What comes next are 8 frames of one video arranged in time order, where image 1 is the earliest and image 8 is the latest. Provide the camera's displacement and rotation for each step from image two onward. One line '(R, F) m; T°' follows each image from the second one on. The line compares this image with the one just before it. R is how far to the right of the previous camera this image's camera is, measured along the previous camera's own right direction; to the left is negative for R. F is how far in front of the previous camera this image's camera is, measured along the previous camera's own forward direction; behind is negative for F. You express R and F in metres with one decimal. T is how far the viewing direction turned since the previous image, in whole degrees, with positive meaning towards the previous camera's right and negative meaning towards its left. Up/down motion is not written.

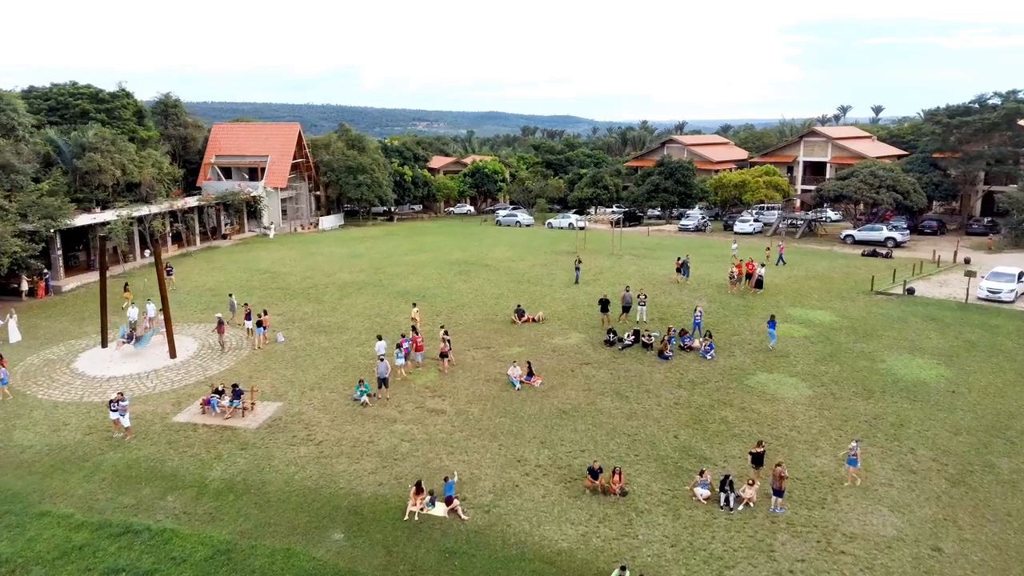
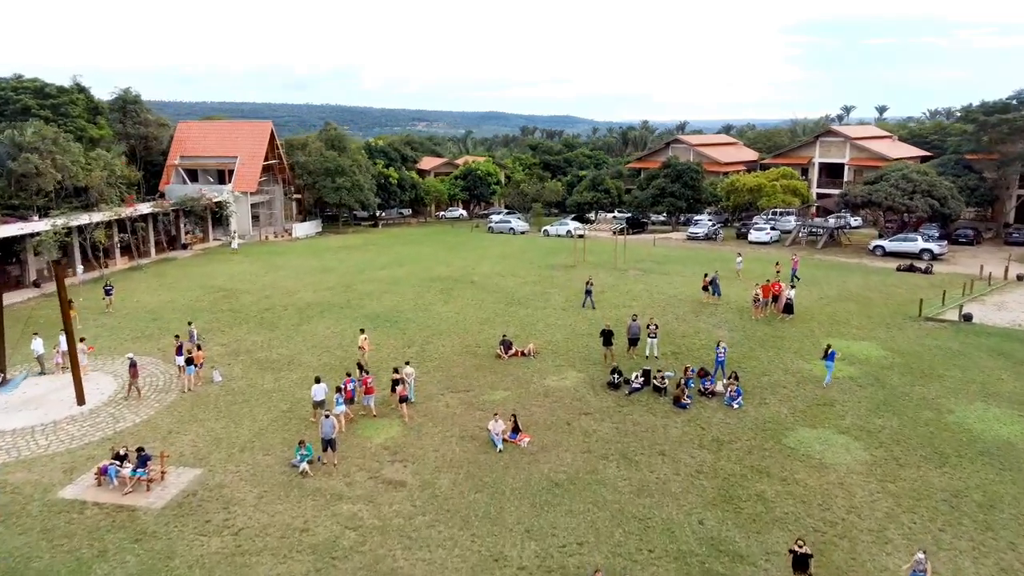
(+0.4, +4.4) m; 0°
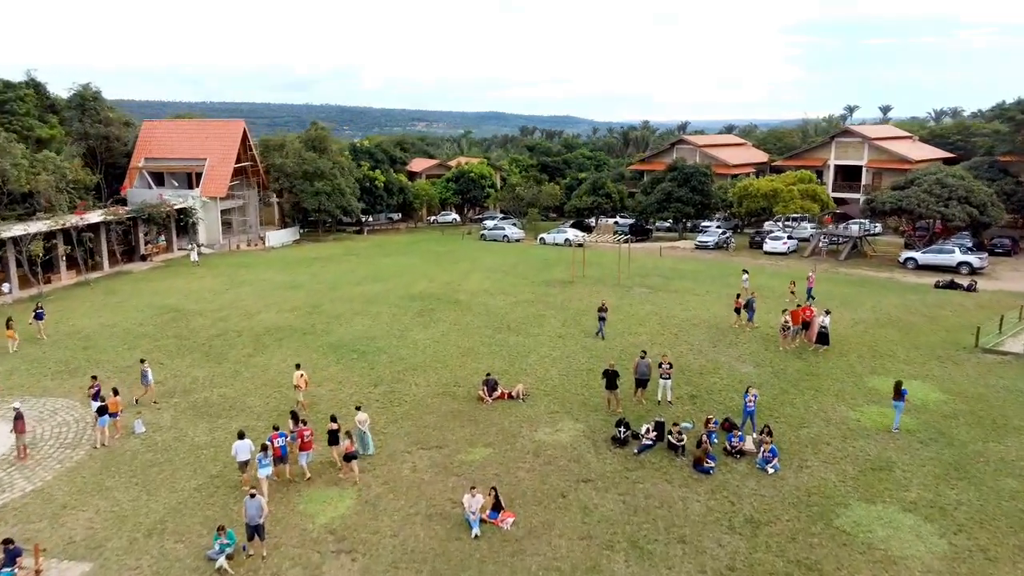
(+0.3, +3.8) m; 0°
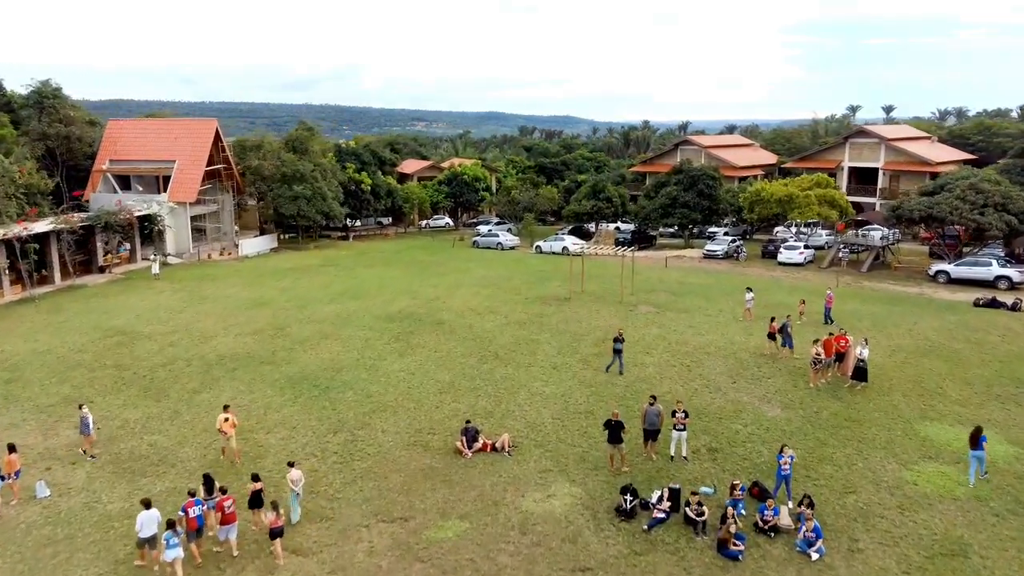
(+0.3, +3.1) m; 0°
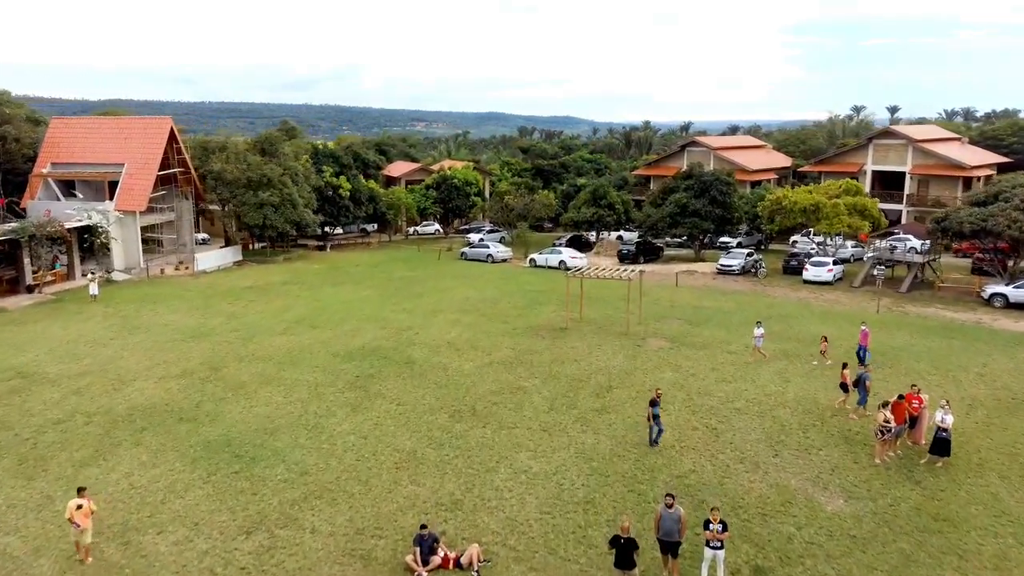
(+0.4, +4.4) m; 0°
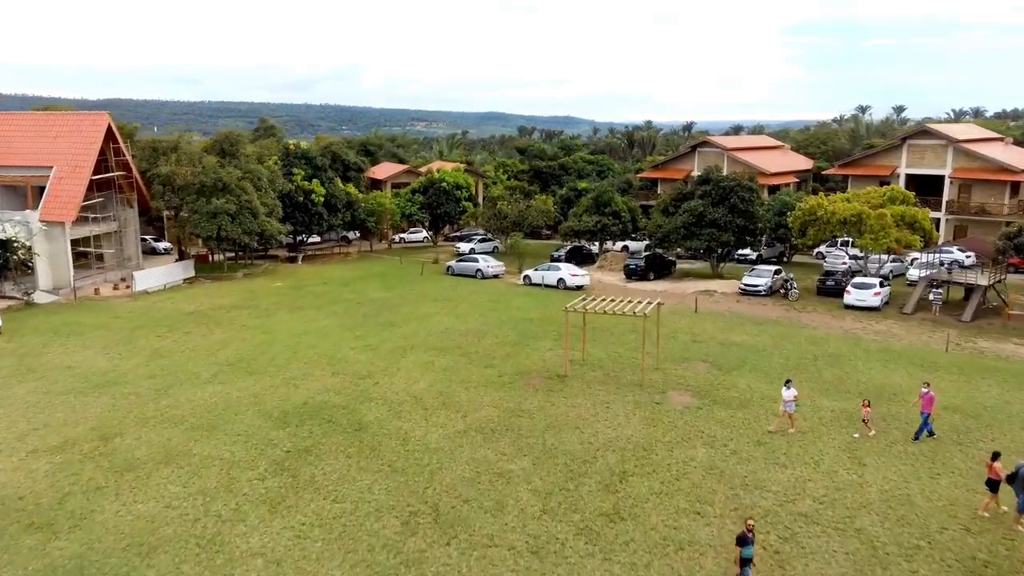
(+0.3, +4.9) m; 0°
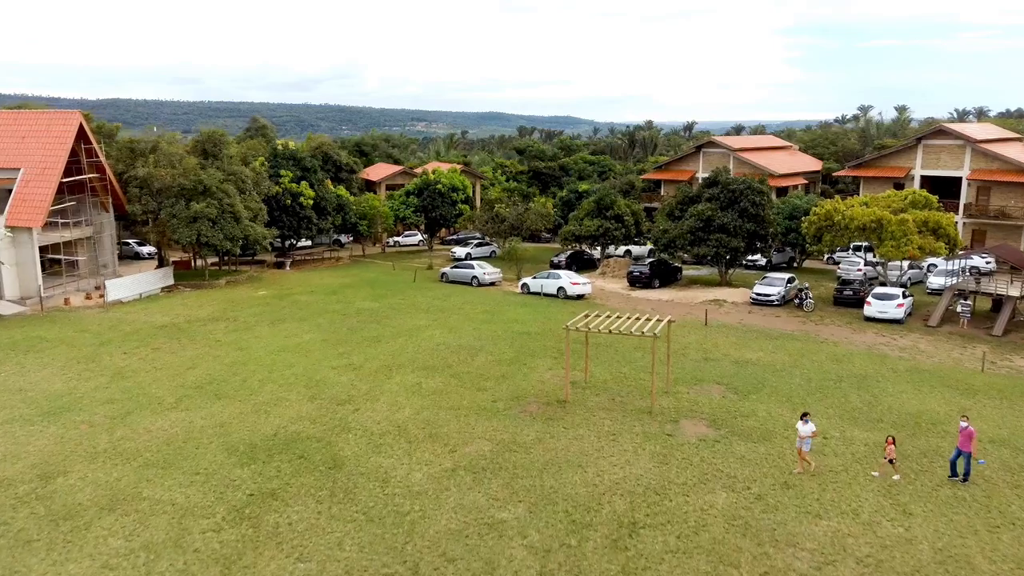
(+0.1, +1.8) m; 0°
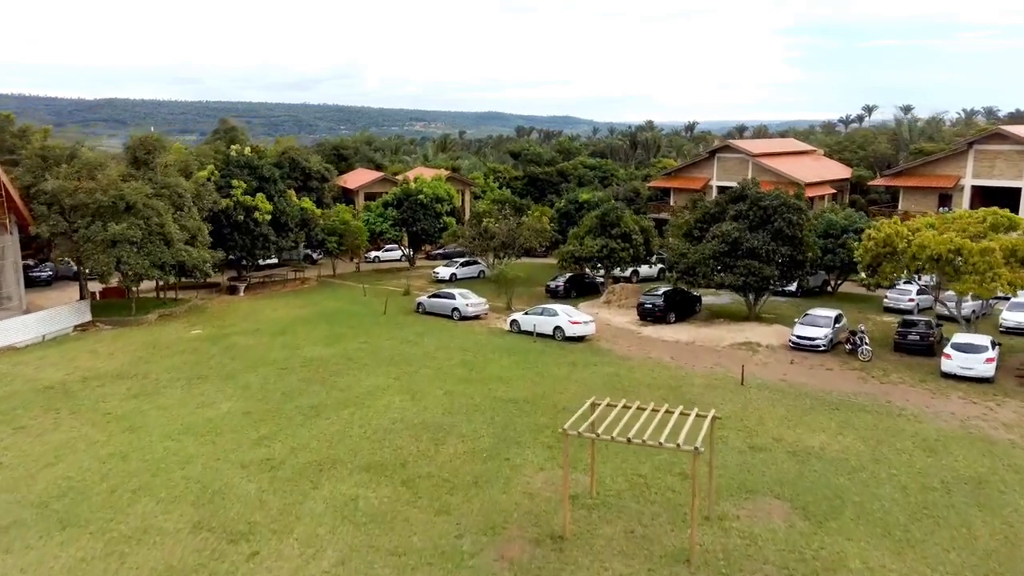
(+0.4, +5.5) m; 0°
